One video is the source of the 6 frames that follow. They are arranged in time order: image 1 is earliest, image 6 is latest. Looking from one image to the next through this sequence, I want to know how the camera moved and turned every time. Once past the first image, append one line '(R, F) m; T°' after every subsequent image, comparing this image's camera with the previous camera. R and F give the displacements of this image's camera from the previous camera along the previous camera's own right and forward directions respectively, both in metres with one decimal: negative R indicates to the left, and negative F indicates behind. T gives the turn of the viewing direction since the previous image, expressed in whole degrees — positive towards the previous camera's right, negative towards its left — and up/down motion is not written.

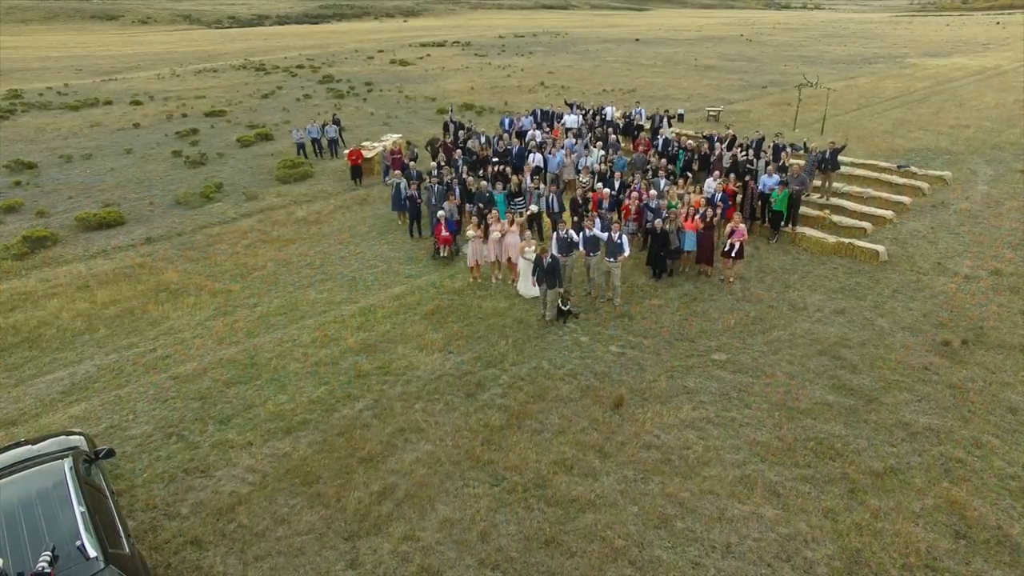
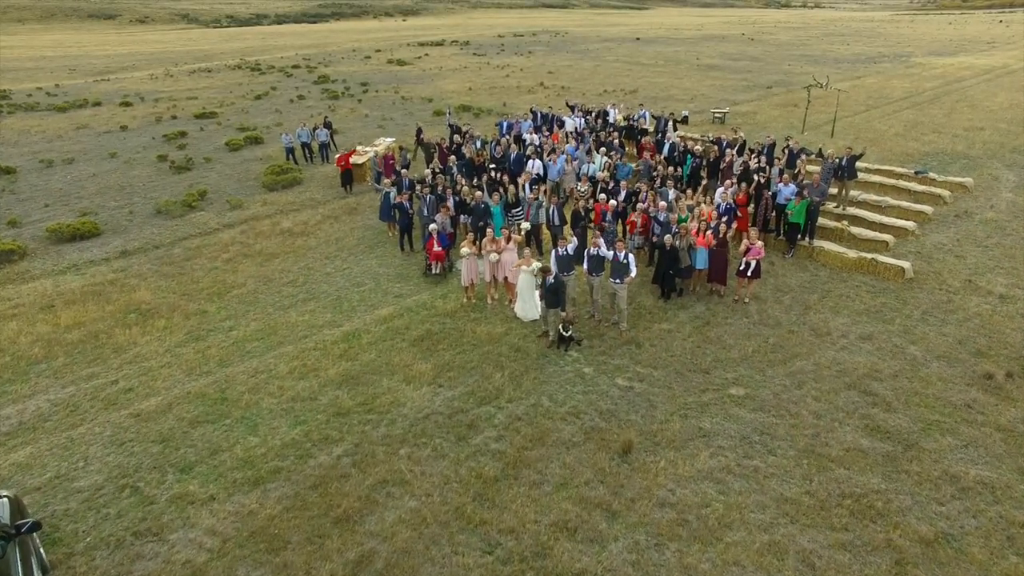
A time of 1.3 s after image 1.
(+0.1, +1.4) m; 0°
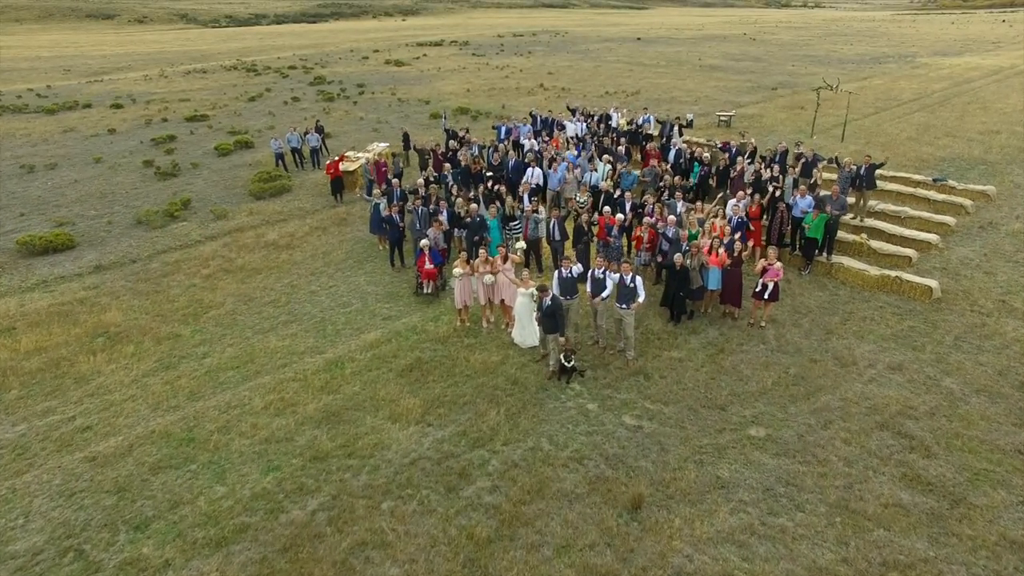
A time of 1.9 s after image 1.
(+0.1, +1.2) m; 0°
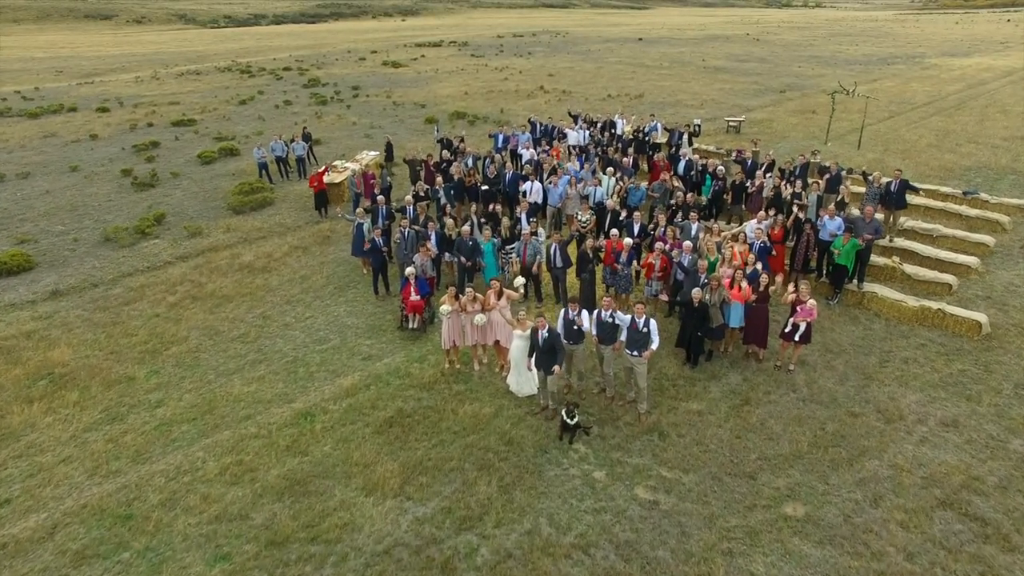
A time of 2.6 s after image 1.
(+0.1, +1.8) m; 0°
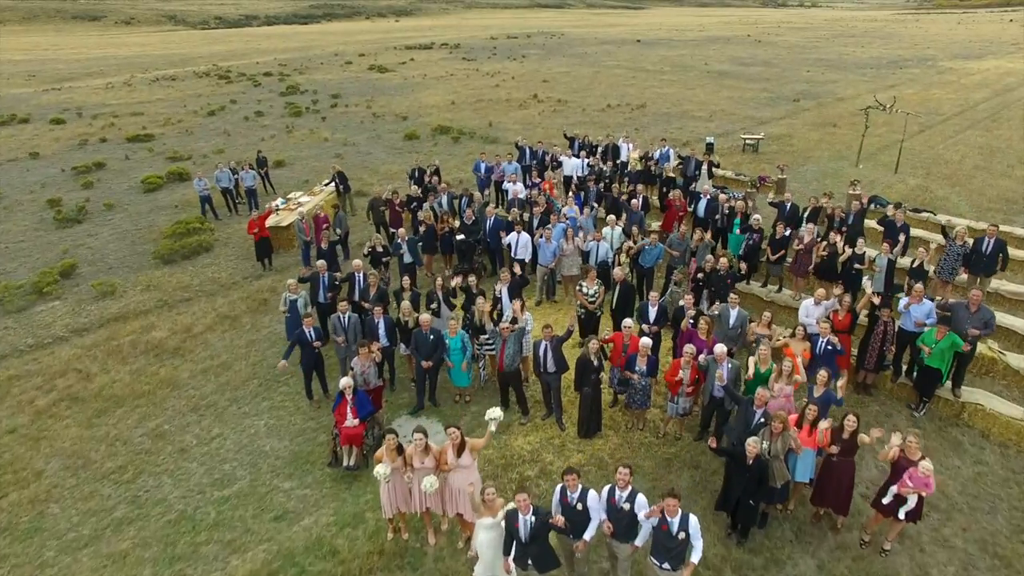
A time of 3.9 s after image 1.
(+0.4, +4.2) m; 0°
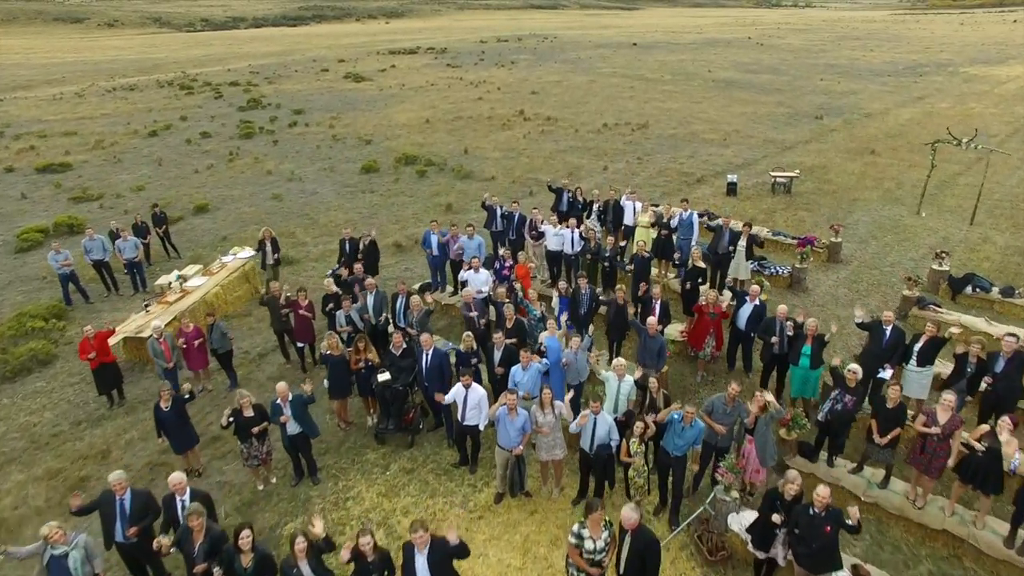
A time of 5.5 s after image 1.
(+0.8, +6.2) m; 0°
